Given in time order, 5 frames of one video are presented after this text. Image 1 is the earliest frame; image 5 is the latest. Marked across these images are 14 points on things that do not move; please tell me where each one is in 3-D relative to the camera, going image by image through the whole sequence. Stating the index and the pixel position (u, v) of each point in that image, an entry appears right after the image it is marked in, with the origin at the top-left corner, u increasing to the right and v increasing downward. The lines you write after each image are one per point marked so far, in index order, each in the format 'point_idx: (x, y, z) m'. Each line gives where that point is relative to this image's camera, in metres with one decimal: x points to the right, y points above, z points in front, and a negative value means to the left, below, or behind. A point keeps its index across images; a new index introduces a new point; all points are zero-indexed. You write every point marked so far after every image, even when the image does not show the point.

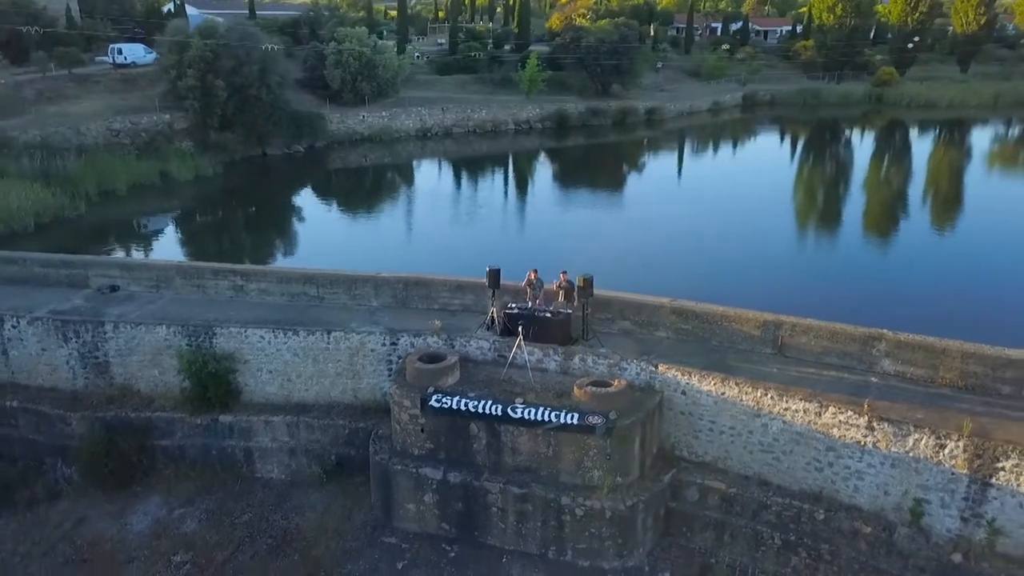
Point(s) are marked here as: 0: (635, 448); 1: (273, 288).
0: (+1.3, -1.6, +8.4) m
1: (-3.2, 0.0, +10.9) m
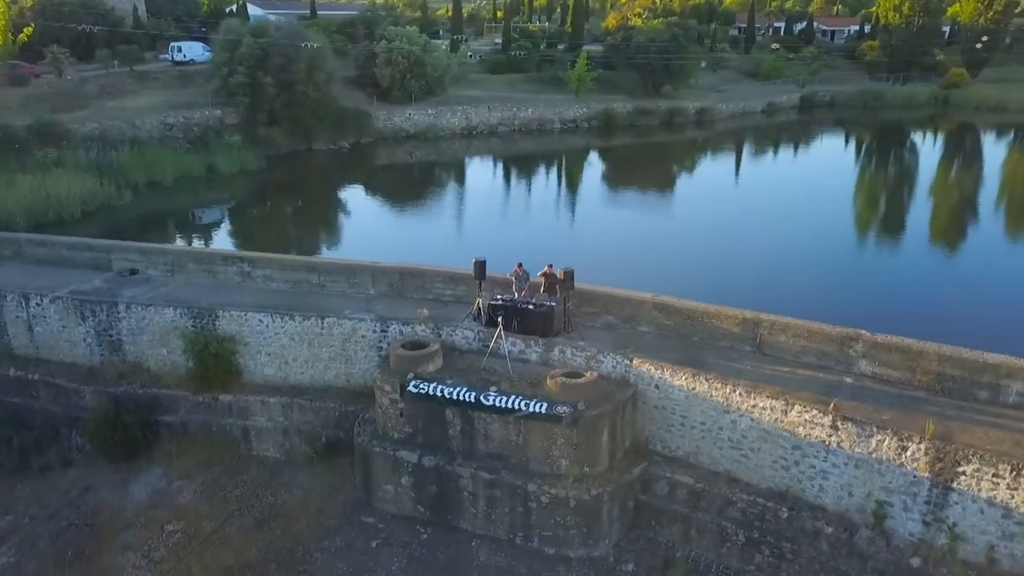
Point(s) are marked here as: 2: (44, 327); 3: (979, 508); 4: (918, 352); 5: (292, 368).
0: (+1.0, -1.6, +8.5) m
1: (-3.3, +0.2, +11.3) m
2: (-6.5, -0.5, +11.2) m
3: (+4.1, -1.9, +7.0) m
4: (+4.1, -0.7, +8.1) m
5: (-2.9, -1.0, +10.5) m
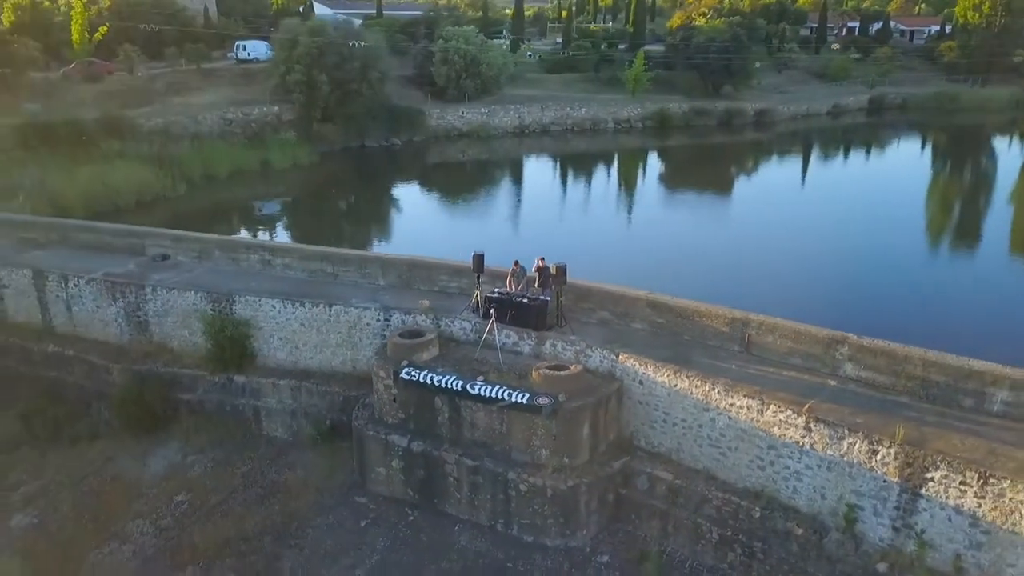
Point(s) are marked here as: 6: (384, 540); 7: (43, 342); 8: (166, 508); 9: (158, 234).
0: (+0.8, -1.5, +8.6) m
1: (-3.2, +0.4, +11.8) m
2: (-6.4, -0.3, +12.0) m
3: (+3.7, -2.0, +6.9) m
4: (+3.9, -0.7, +8.0) m
5: (-2.9, -0.9, +11.0) m
6: (-1.4, -2.8, +9.0) m
7: (-7.0, -0.8, +12.0) m
8: (-4.3, -2.7, +9.9) m
9: (-5.6, +0.8, +12.7) m
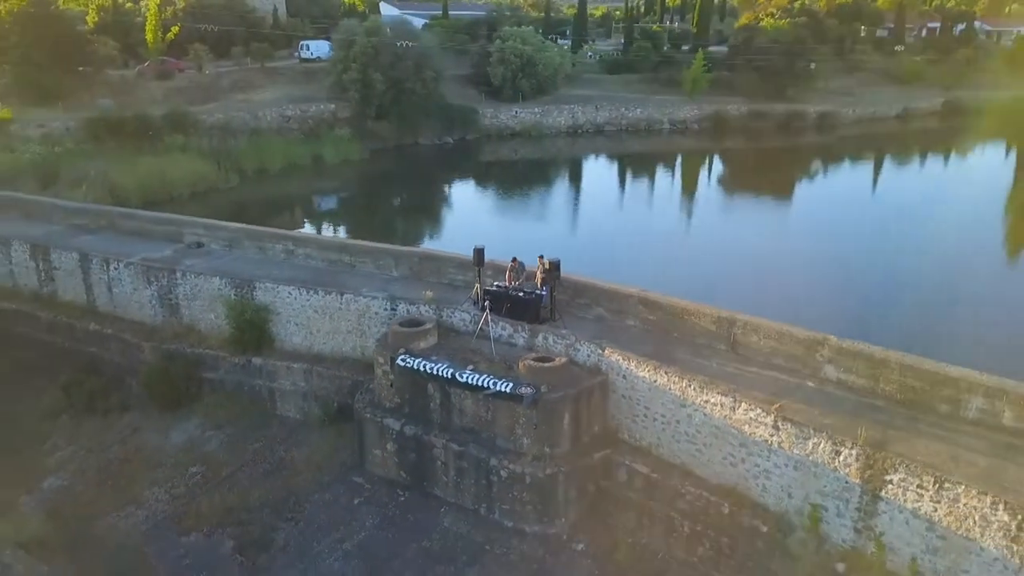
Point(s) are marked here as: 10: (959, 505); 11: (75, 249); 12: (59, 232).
0: (+0.6, -1.5, +8.9) m
1: (-3.0, +0.5, +12.4) m
2: (-6.3, 0.0, +12.8) m
3: (+3.4, -2.0, +6.9) m
4: (+3.7, -0.7, +8.0) m
5: (-2.8, -0.7, +11.5) m
6: (-1.6, -2.7, +9.5) m
7: (-6.9, -0.5, +12.9) m
8: (-4.4, -2.5, +10.6) m
9: (-5.3, +1.1, +13.4) m
10: (+3.6, -1.8, +6.5) m
11: (-7.1, +0.6, +13.1) m
12: (-8.0, +1.0, +14.2) m
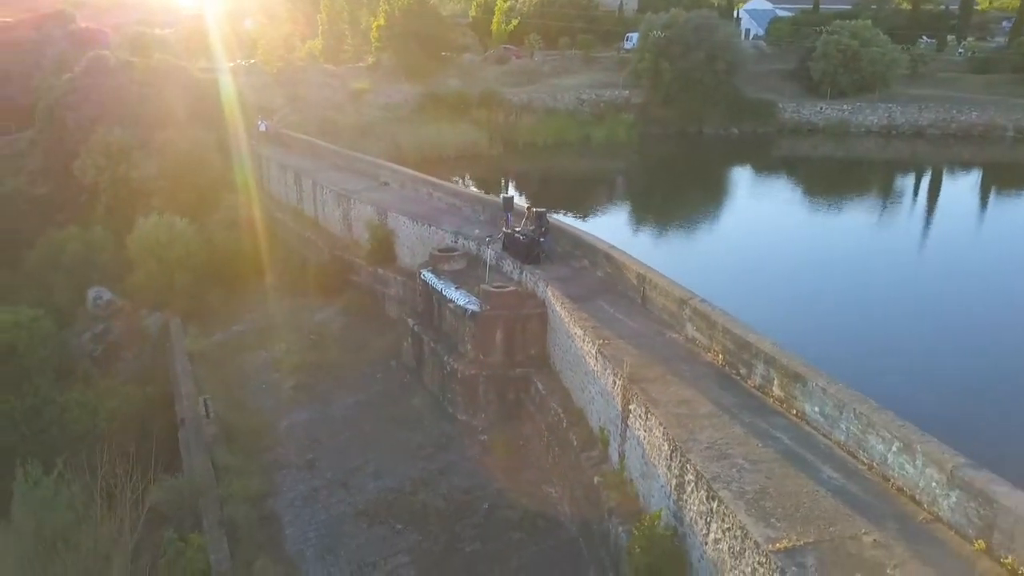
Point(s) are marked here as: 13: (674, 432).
0: (-0.2, -0.6, +10.8) m
1: (-1.4, +1.8, +15.5) m
2: (-4.1, +1.7, +17.4) m
3: (+1.2, -1.5, +7.7) m
4: (+2.1, -0.4, +8.5) m
5: (-1.8, +0.5, +14.7) m
6: (-2.0, -1.5, +12.4) m
7: (-4.6, +1.3, +17.9) m
8: (-3.9, -1.0, +14.7) m
9: (-2.8, +2.6, +17.5) m
10: (+1.3, -1.3, +7.3) m
11: (-4.6, +2.5, +18.1) m
12: (-4.7, +2.9, +19.4) m
13: (+1.4, -1.3, +6.9) m
